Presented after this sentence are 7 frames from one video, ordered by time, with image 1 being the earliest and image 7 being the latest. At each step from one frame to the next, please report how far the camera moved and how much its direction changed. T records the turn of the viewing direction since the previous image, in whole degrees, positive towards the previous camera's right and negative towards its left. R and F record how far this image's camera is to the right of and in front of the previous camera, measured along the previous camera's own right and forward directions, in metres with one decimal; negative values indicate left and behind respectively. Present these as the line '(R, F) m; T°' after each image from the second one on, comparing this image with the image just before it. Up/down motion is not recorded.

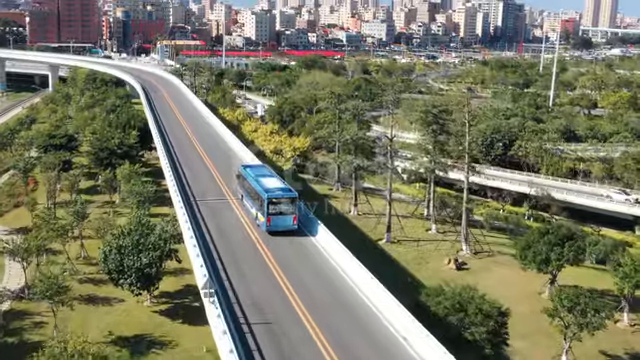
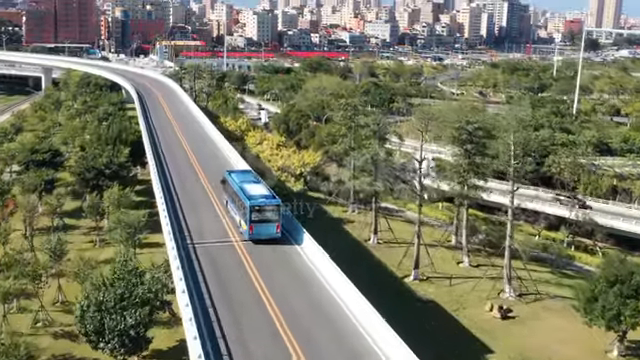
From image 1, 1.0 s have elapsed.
(-0.7, +5.7) m; 0°
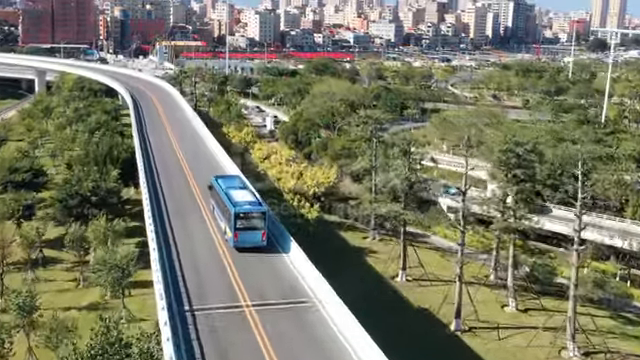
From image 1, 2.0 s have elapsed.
(-0.8, +5.8) m; 0°
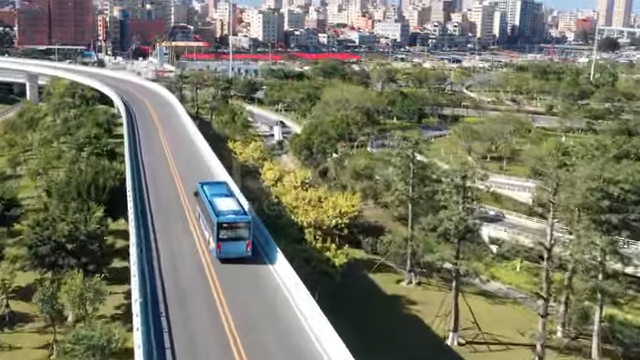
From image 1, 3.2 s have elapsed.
(-1.0, +7.0) m; 0°
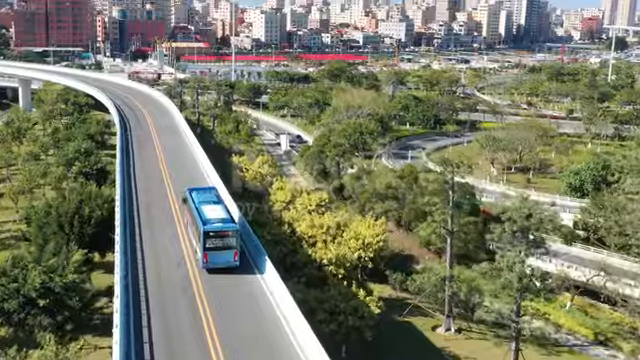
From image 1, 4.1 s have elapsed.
(-0.7, +5.4) m; 0°
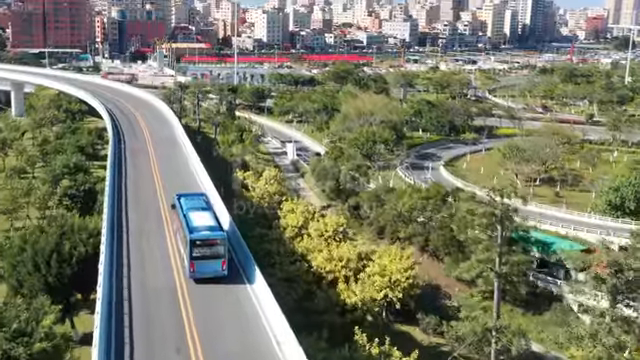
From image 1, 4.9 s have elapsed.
(-0.6, +4.8) m; 0°
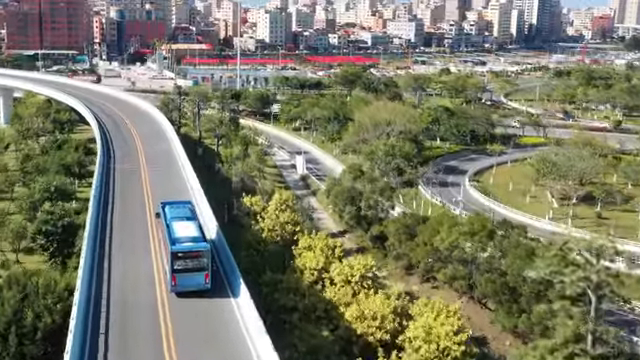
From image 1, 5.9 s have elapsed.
(-0.8, +6.0) m; 0°
